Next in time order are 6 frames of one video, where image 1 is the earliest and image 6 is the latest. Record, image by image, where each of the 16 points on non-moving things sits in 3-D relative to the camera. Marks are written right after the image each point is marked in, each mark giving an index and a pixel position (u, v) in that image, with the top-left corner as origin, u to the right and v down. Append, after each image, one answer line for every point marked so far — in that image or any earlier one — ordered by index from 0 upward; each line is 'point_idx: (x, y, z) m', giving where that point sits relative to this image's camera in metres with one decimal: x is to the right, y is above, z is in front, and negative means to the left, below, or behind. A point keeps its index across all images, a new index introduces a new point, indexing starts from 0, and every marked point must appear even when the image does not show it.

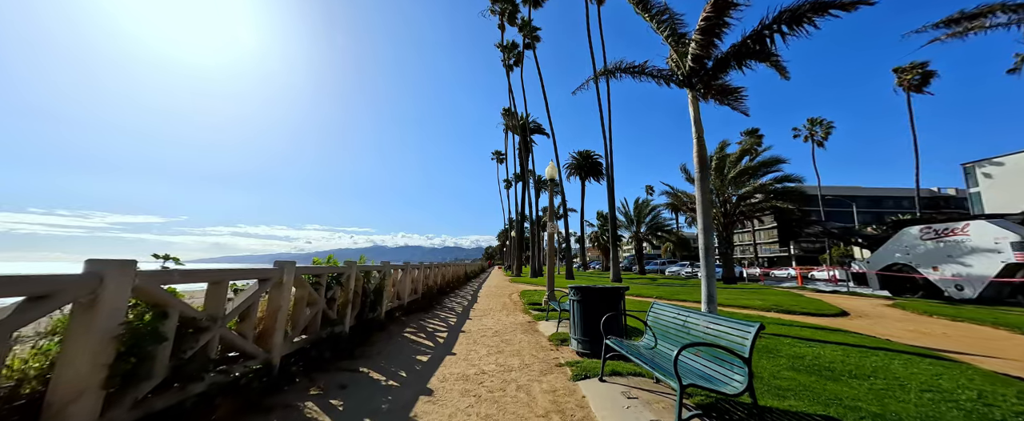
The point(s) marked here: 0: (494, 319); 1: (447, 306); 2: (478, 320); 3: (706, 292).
0: (-0.6, -3.2, +9.7) m
1: (-2.4, -3.6, +12.5) m
2: (-1.0, -3.2, +9.5) m
3: (+4.2, -1.7, +7.0) m
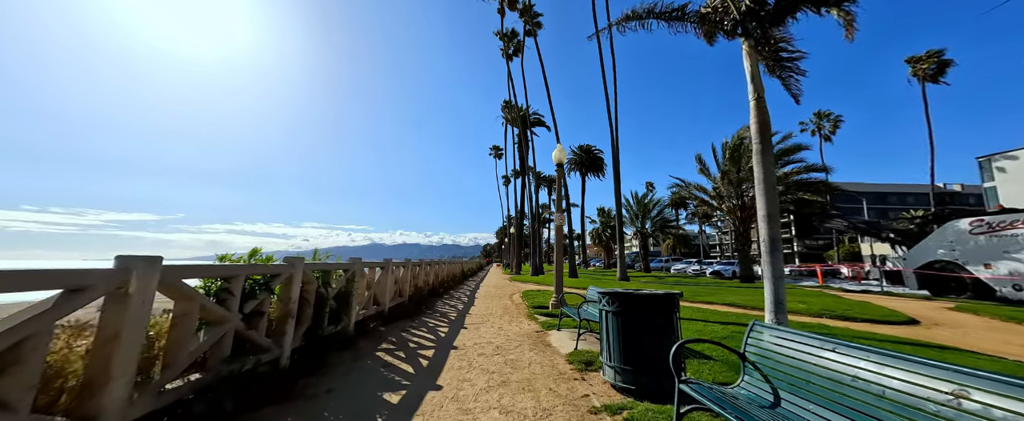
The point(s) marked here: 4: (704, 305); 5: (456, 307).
0: (-0.5, -2.9, +8.0) m
1: (-2.3, -3.2, +10.9) m
2: (-0.9, -2.8, +7.8) m
3: (+4.3, -1.4, +5.4) m
4: (+6.6, -3.3, +11.2) m
5: (-1.9, -3.3, +11.4) m
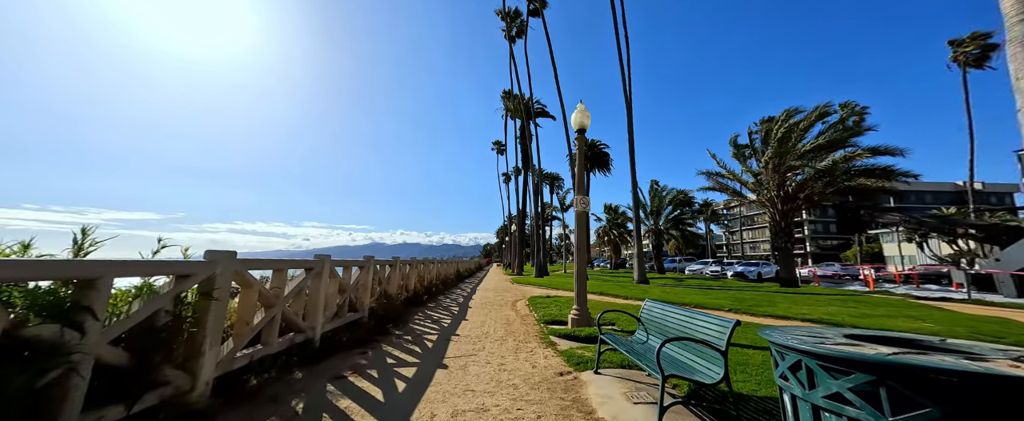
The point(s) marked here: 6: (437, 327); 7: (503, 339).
0: (-0.4, -2.4, +5.0) m
1: (-2.2, -2.8, +7.9) m
2: (-0.8, -2.4, +4.9) m
3: (+4.4, -0.9, +2.4) m
4: (+6.7, -2.8, +8.2) m
5: (-1.8, -2.9, +8.5) m
6: (-1.8, -2.8, +7.8) m
7: (-0.2, -2.6, +6.6) m
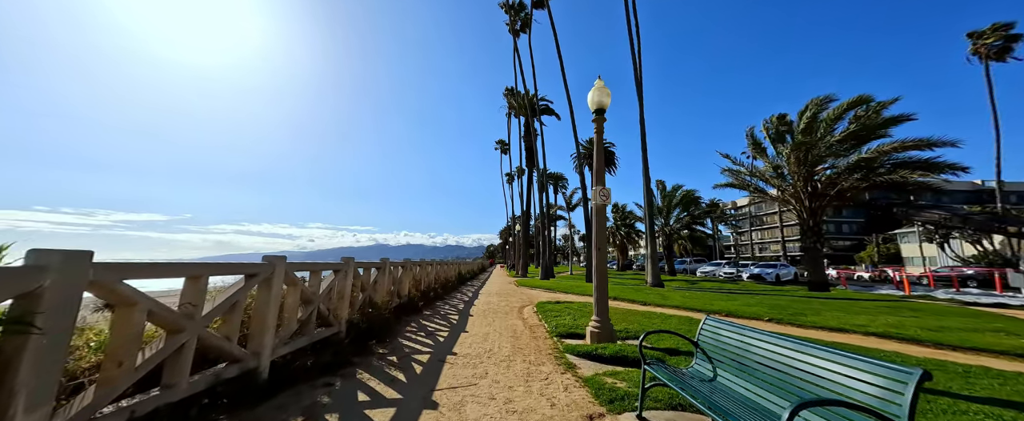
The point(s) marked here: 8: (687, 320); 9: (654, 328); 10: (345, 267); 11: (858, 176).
0: (-0.2, -2.2, +3.8) m
1: (-2.0, -2.6, +6.7) m
2: (-0.7, -2.2, +3.7) m
3: (+4.5, -0.8, +1.1) m
4: (+6.9, -2.6, +6.9) m
5: (-1.6, -2.7, +7.3) m
6: (-1.6, -2.7, +6.6) m
7: (0.0, -2.5, +5.4) m
8: (+4.4, -2.7, +8.1) m
9: (+3.3, -2.7, +7.5) m
10: (-2.9, -1.0, +5.5) m
11: (+16.5, +1.6, +15.4) m
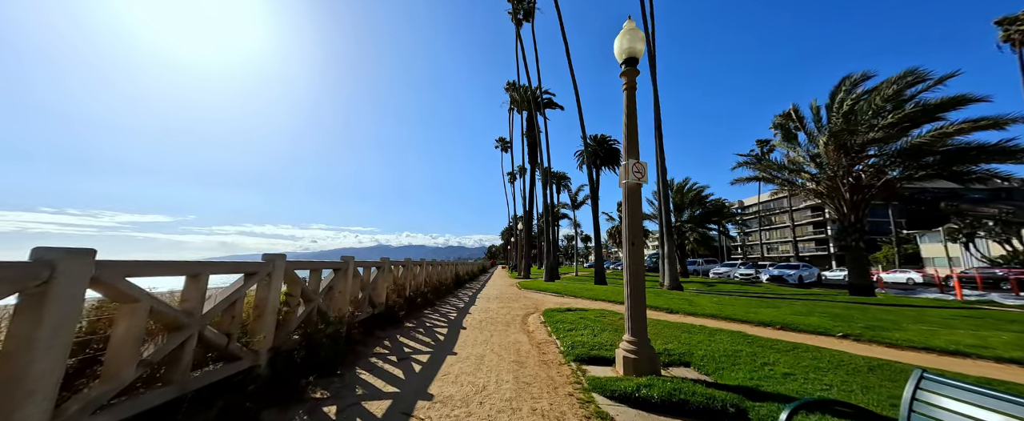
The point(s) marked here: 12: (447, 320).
0: (-0.2, -1.9, +2.0) m
1: (-2.0, -2.3, +4.9) m
2: (-0.6, -1.9, +1.8) m
3: (+4.6, -0.5, -0.7) m
4: (+7.0, -2.3, +5.0) m
5: (-1.6, -2.4, +5.4) m
6: (-1.6, -2.4, +4.8) m
7: (0.0, -2.2, +3.5) m
8: (+4.4, -2.4, +6.2) m
9: (+3.3, -2.4, +5.6) m
10: (-2.8, -0.7, +3.7) m
11: (+16.6, +1.9, +13.5) m
12: (-1.7, -2.9, +8.4) m
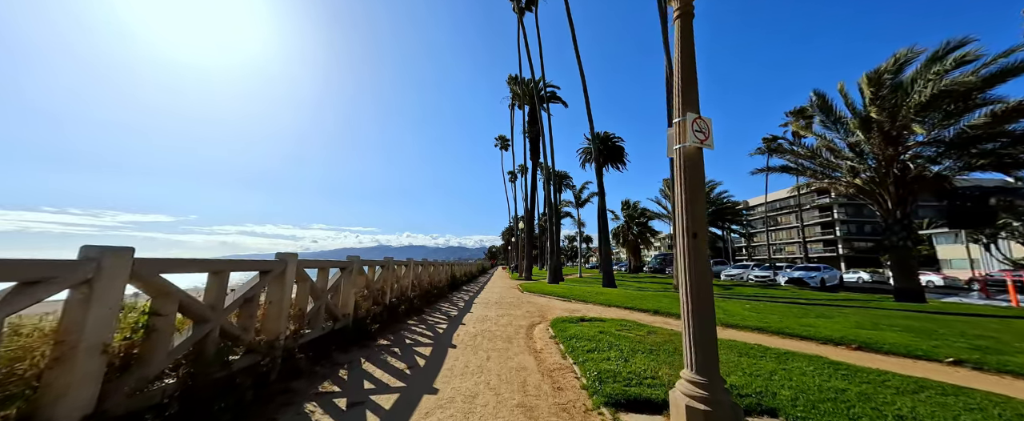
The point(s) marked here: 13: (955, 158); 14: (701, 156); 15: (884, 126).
0: (-0.2, -1.7, +0.4) m
1: (-2.0, -2.1, +3.3) m
2: (-0.6, -1.6, +0.2) m
3: (+4.6, -0.2, -2.3) m
4: (+7.0, -2.1, +3.4) m
5: (-1.5, -2.2, +3.8) m
6: (-1.5, -2.1, +3.1) m
7: (0.0, -1.9, +1.9) m
8: (+4.5, -2.2, +4.6) m
9: (+3.4, -2.1, +4.0) m
10: (-2.8, -0.4, +2.1) m
11: (+16.6, +2.1, +11.9) m
12: (-1.7, -2.6, +6.8) m
13: (+16.7, +2.0, +12.2) m
14: (+2.1, +0.6, +3.7) m
15: (+14.6, +3.4, +12.6) m
